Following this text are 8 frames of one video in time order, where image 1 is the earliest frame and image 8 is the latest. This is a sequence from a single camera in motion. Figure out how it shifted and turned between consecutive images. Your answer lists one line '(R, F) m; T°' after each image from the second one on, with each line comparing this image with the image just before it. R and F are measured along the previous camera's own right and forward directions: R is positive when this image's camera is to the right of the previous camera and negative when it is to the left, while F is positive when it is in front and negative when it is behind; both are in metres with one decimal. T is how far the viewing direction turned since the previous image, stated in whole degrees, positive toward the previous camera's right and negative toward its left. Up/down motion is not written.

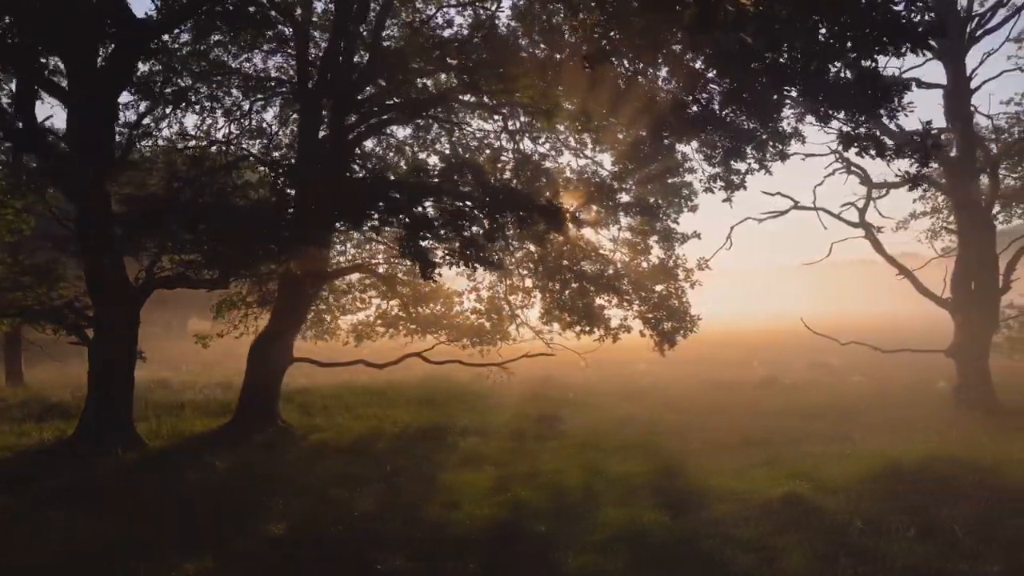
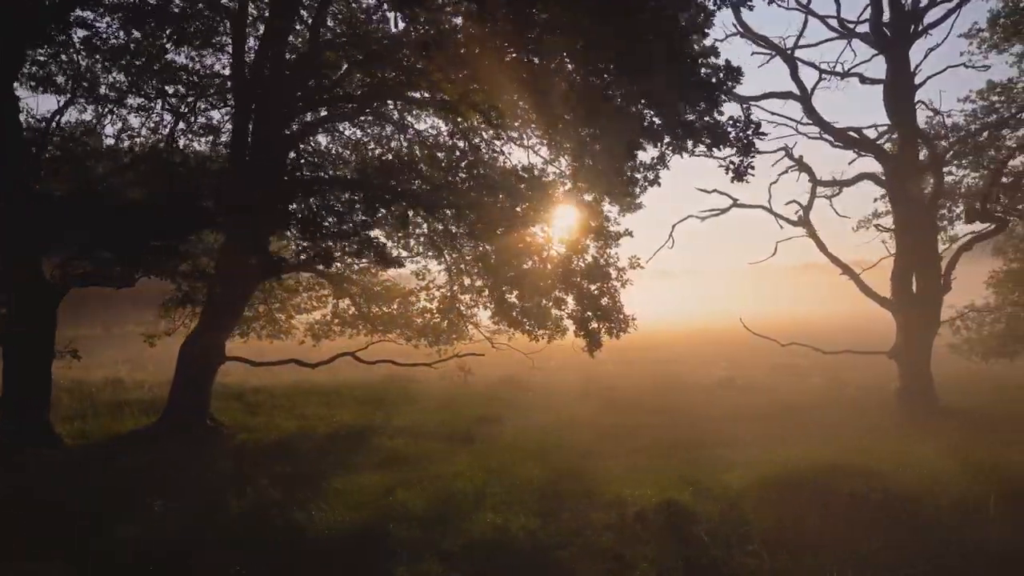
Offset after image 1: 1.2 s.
(+0.8, +0.2) m; 0°
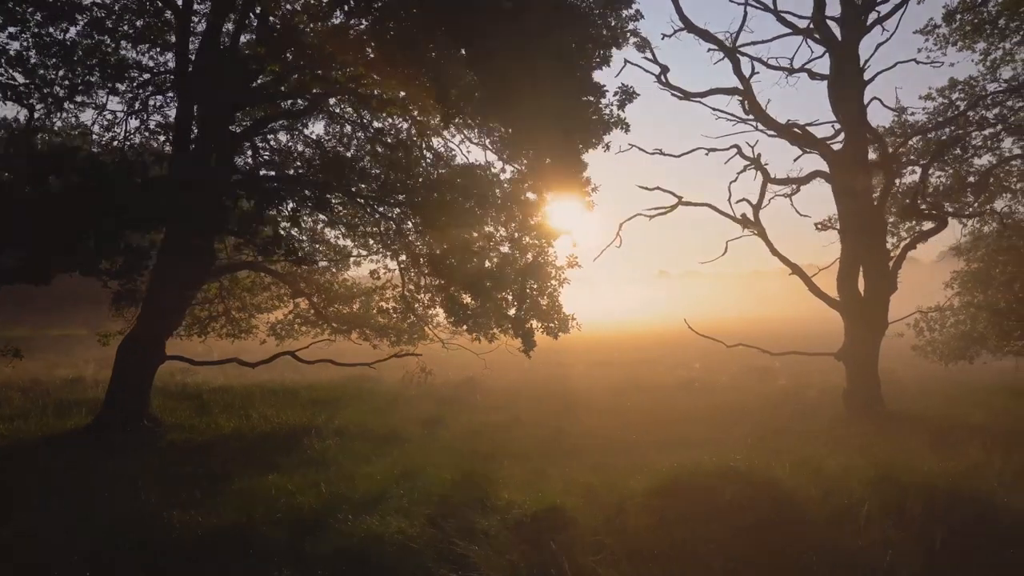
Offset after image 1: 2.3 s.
(+0.7, +0.2) m; -1°
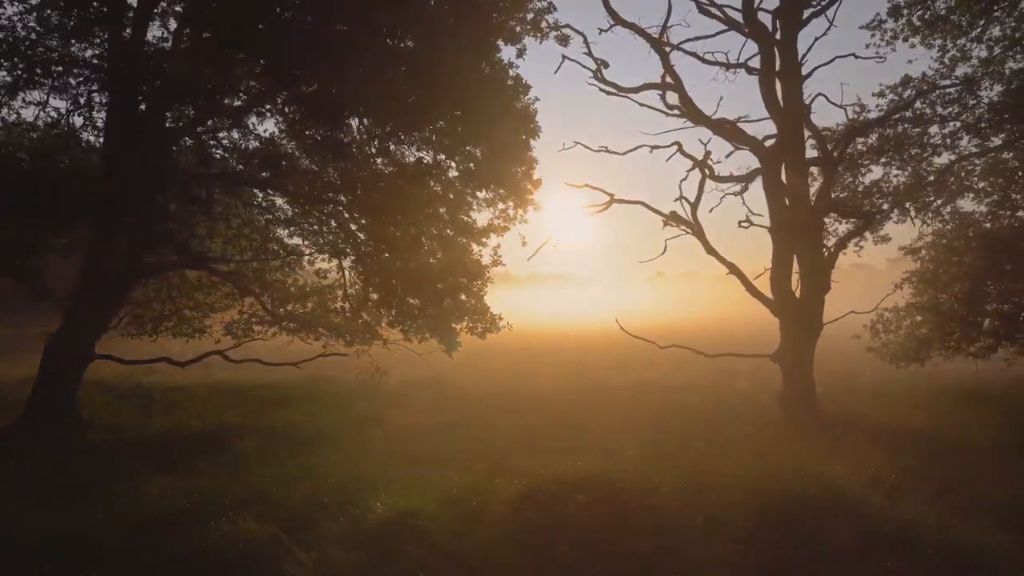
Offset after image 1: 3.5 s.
(+0.9, +0.2) m; -1°
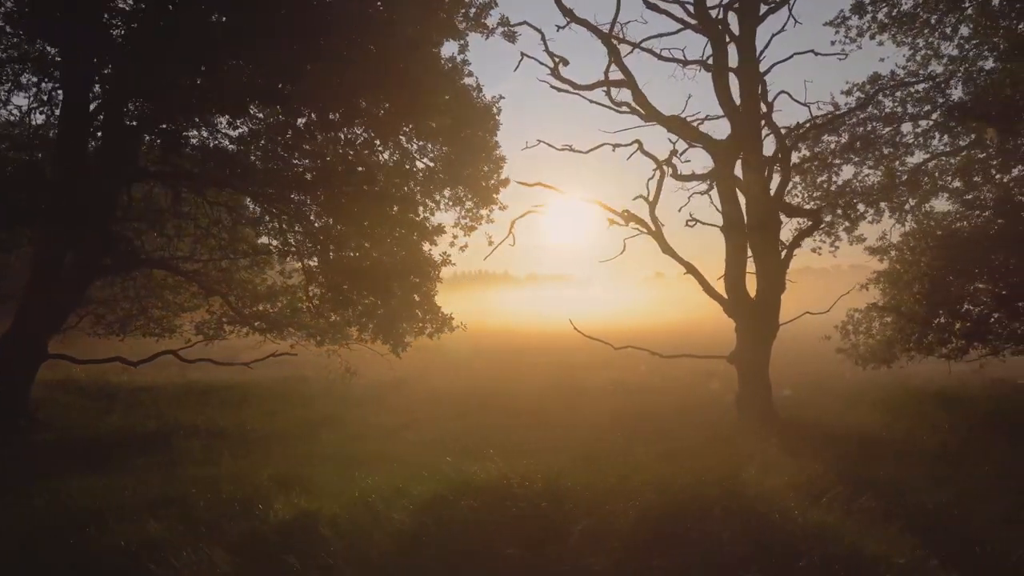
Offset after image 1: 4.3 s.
(+0.6, +0.1) m; 0°
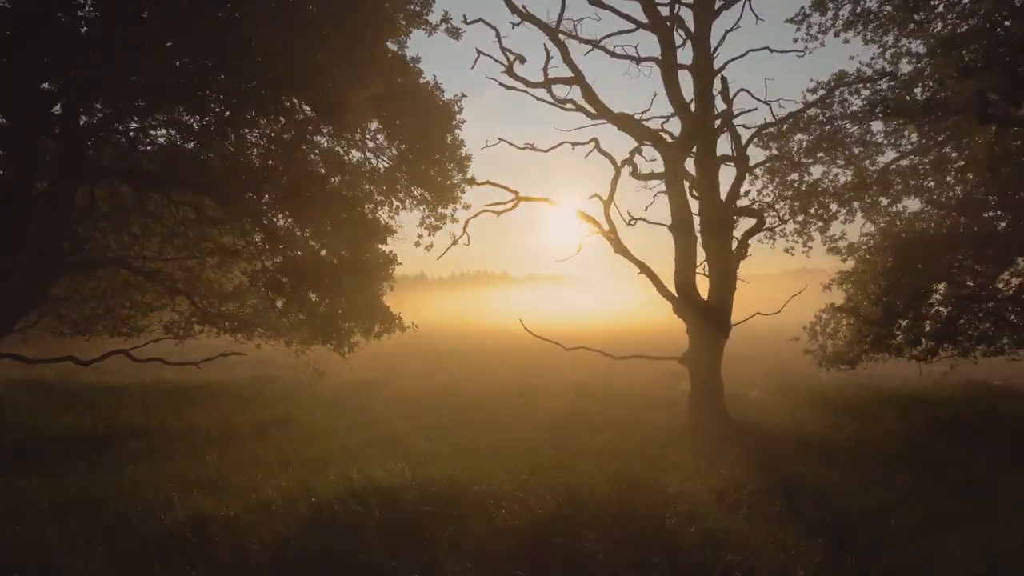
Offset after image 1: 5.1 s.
(+0.6, +0.1) m; 0°
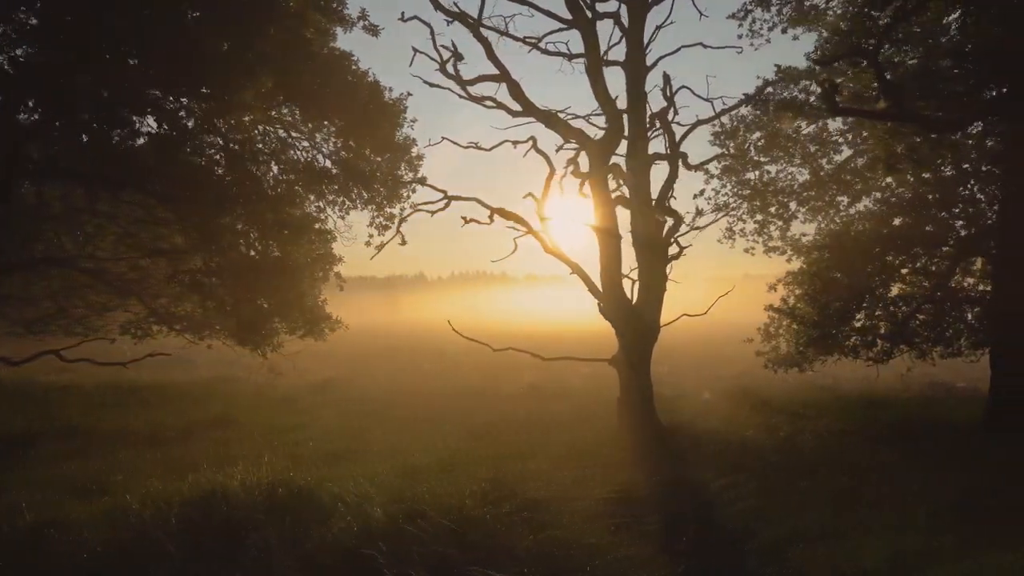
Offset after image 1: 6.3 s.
(+0.9, +0.1) m; -1°
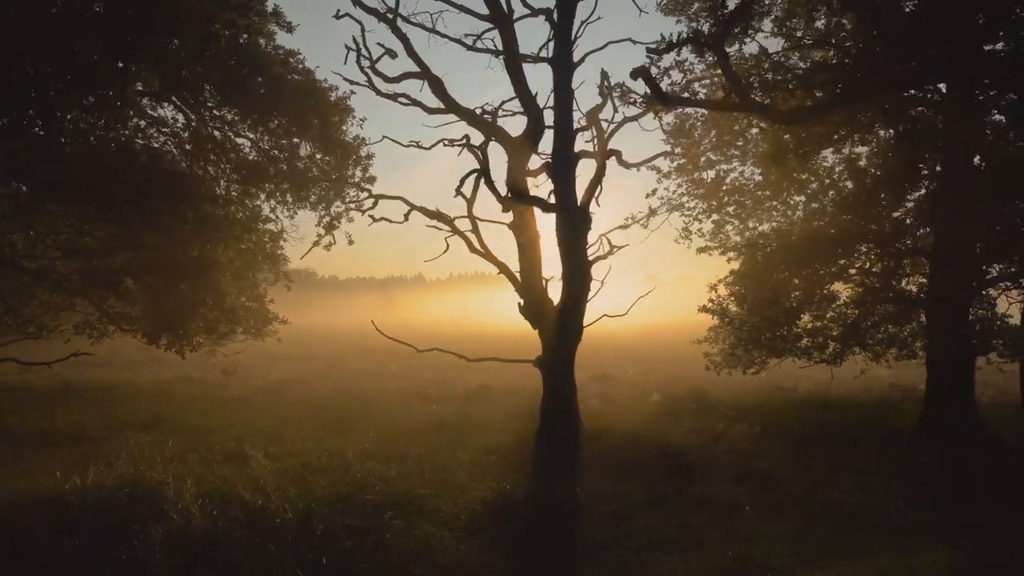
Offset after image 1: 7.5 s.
(+0.9, +0.1) m; -1°
